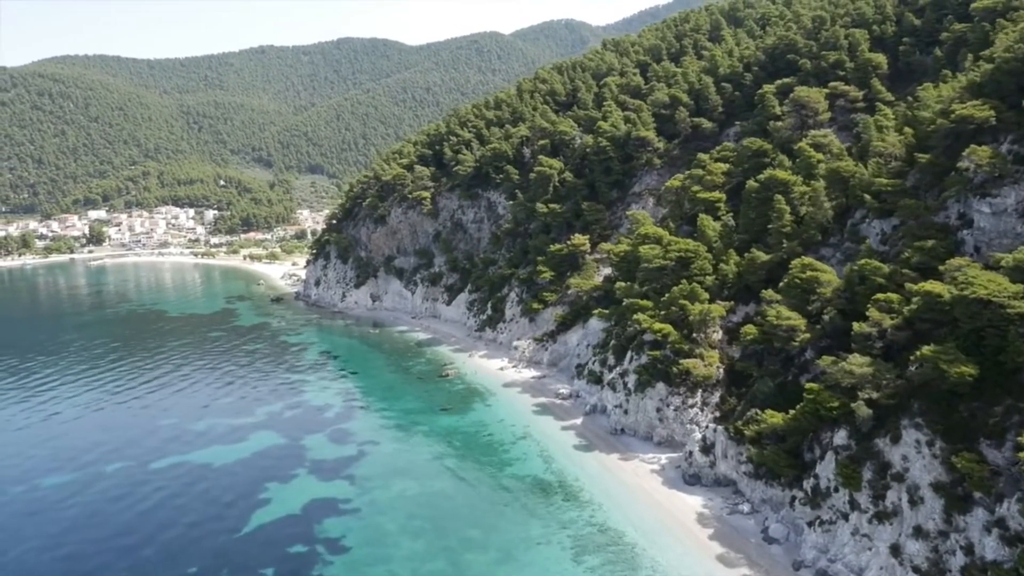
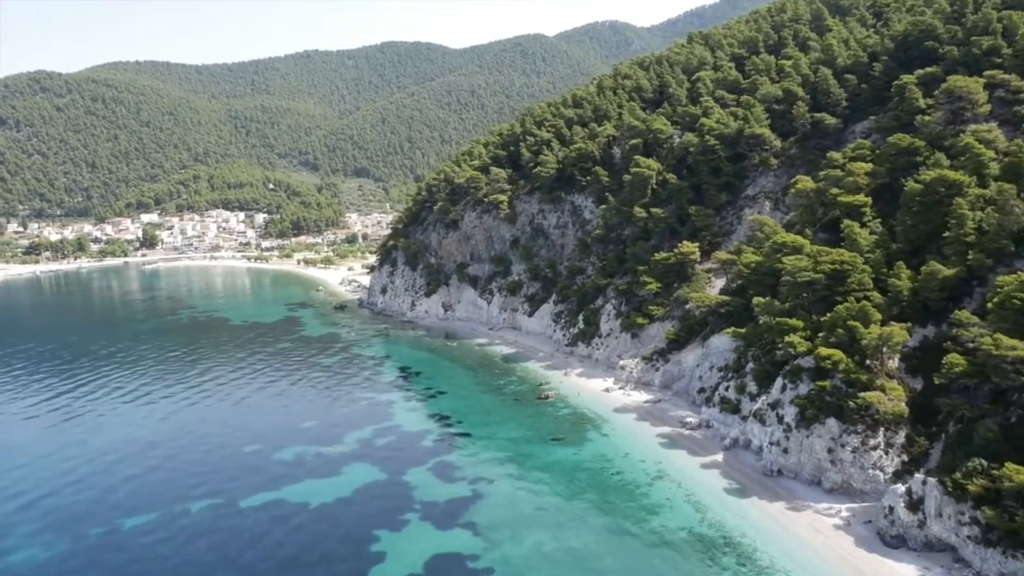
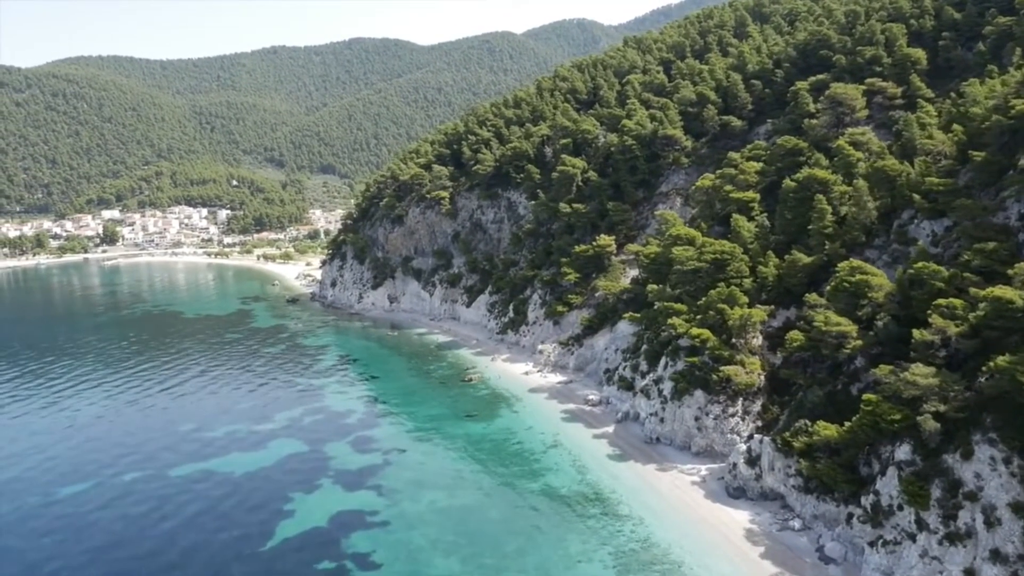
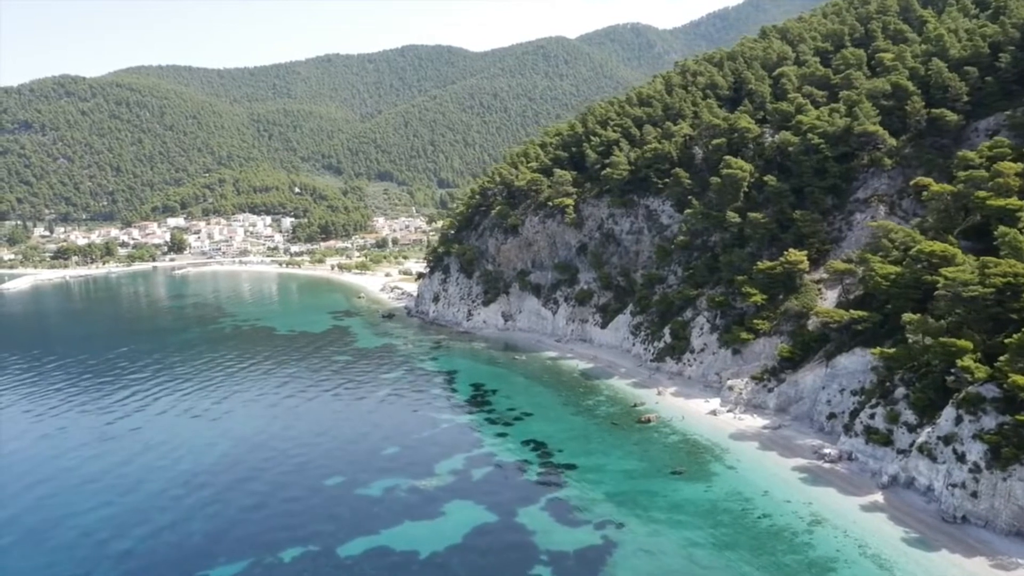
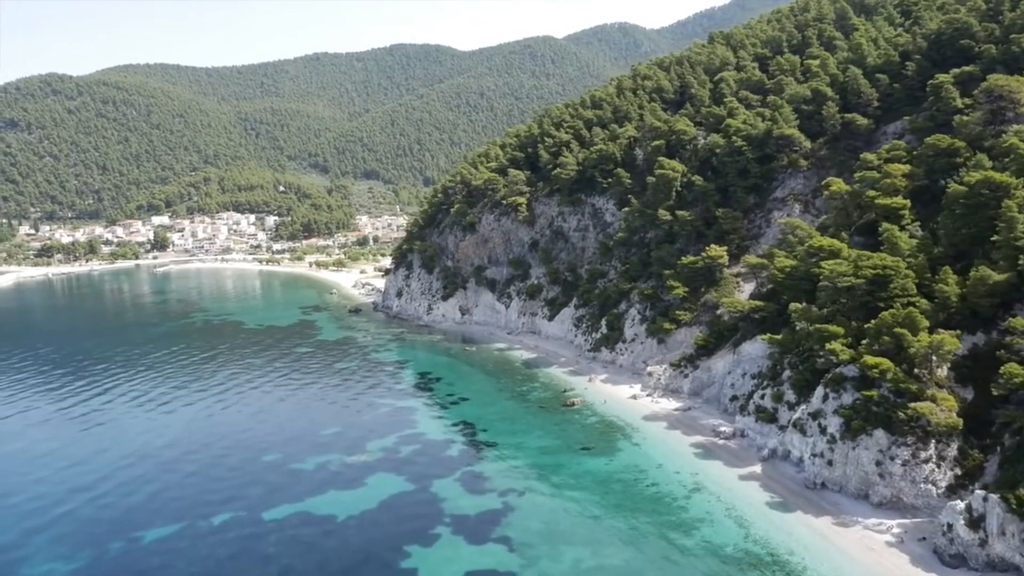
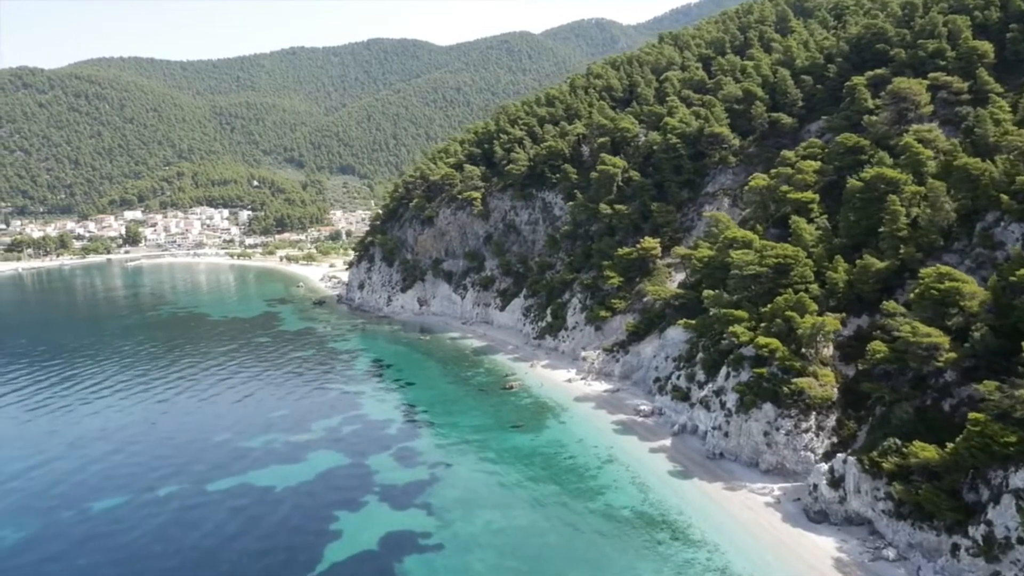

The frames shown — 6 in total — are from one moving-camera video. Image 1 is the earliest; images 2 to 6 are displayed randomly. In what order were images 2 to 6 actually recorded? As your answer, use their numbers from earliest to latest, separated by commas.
3, 6, 2, 5, 4
